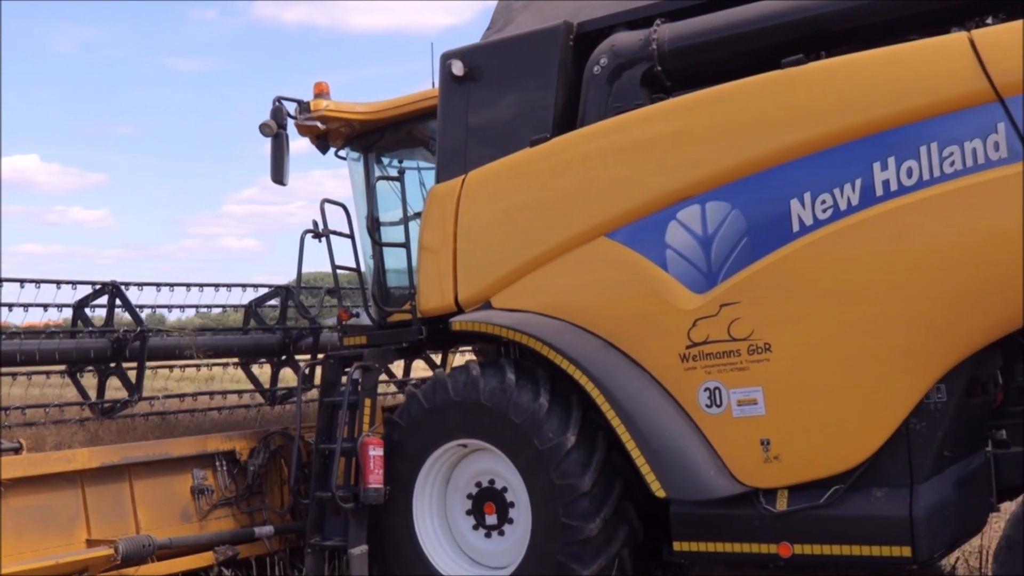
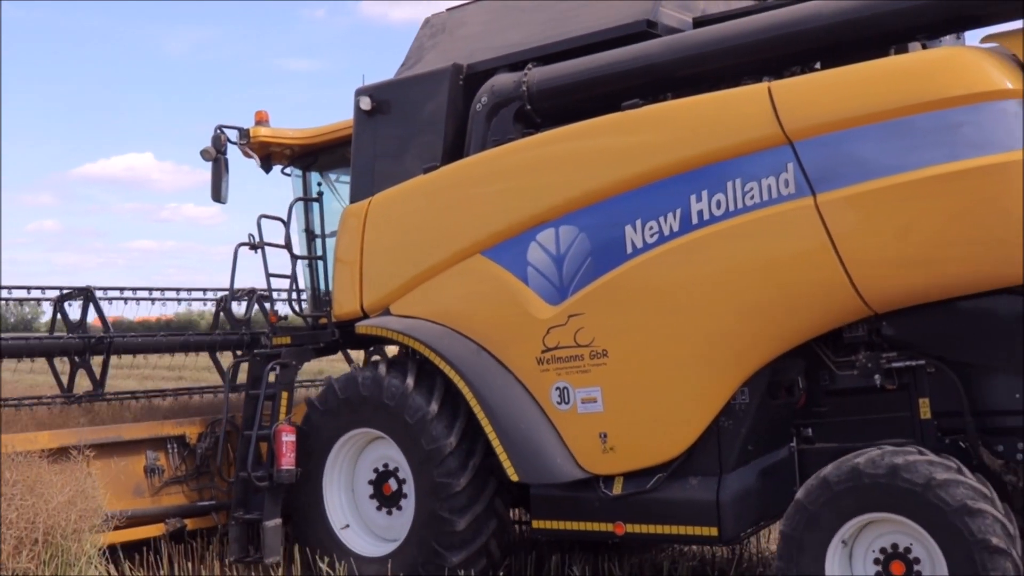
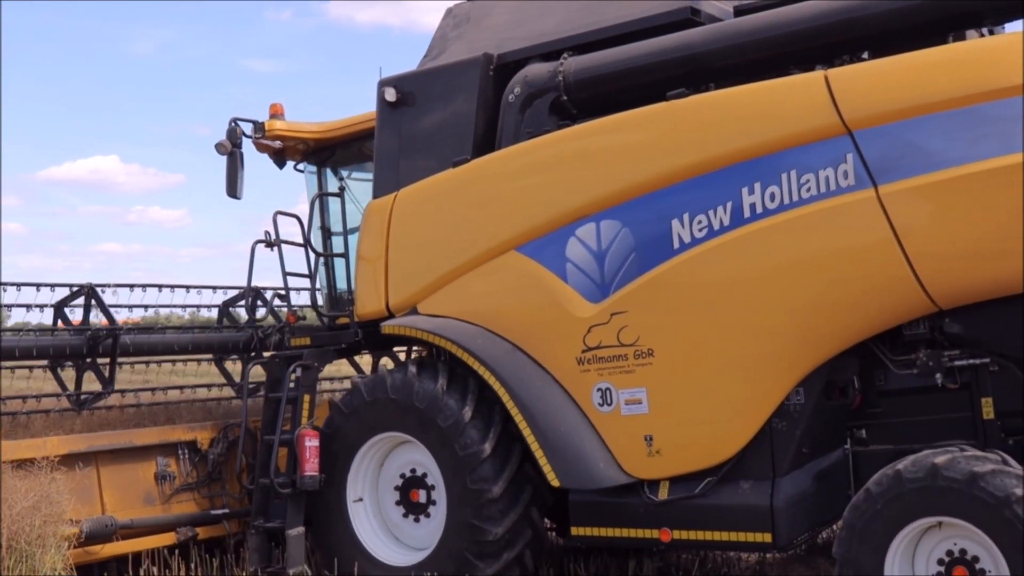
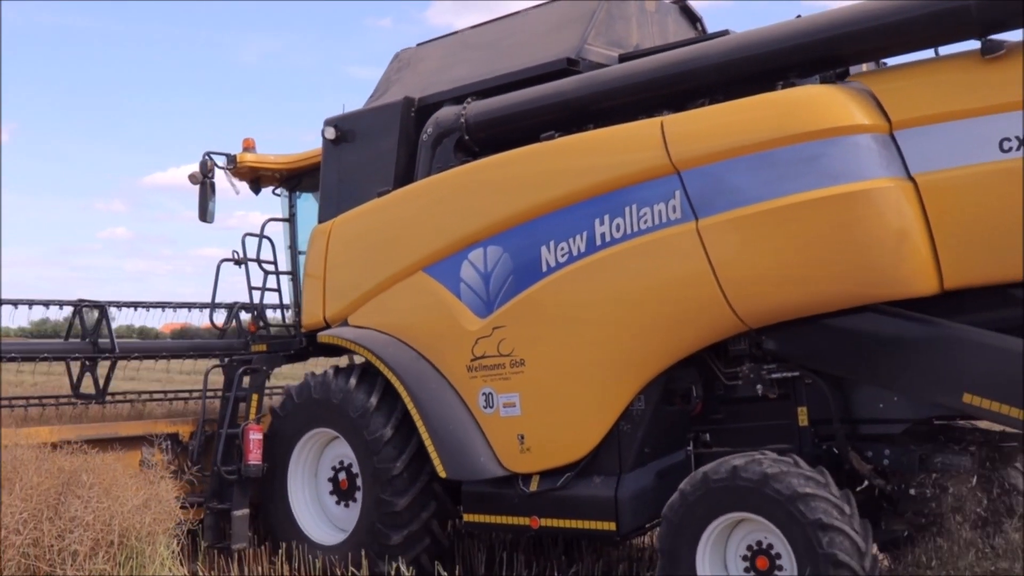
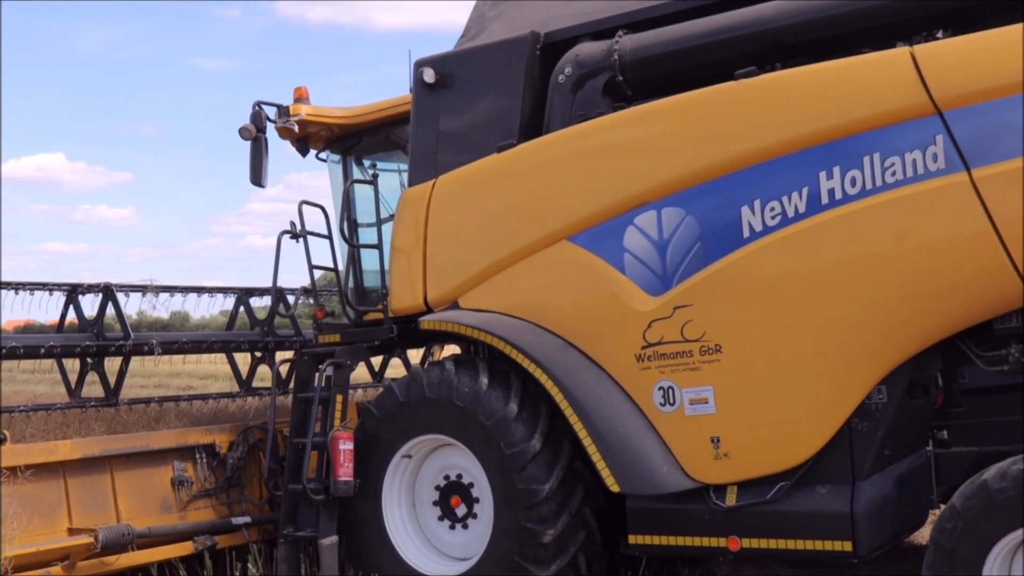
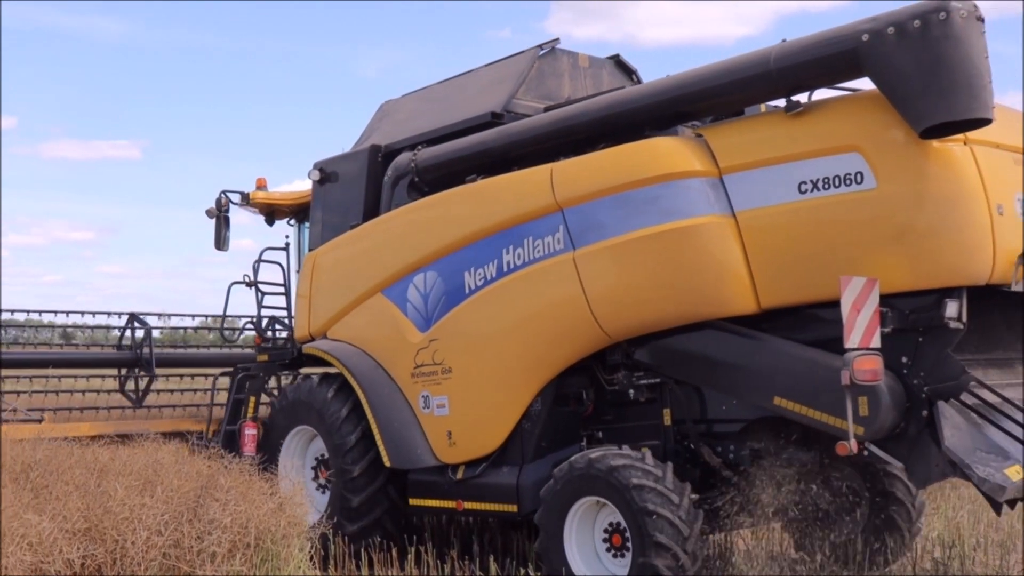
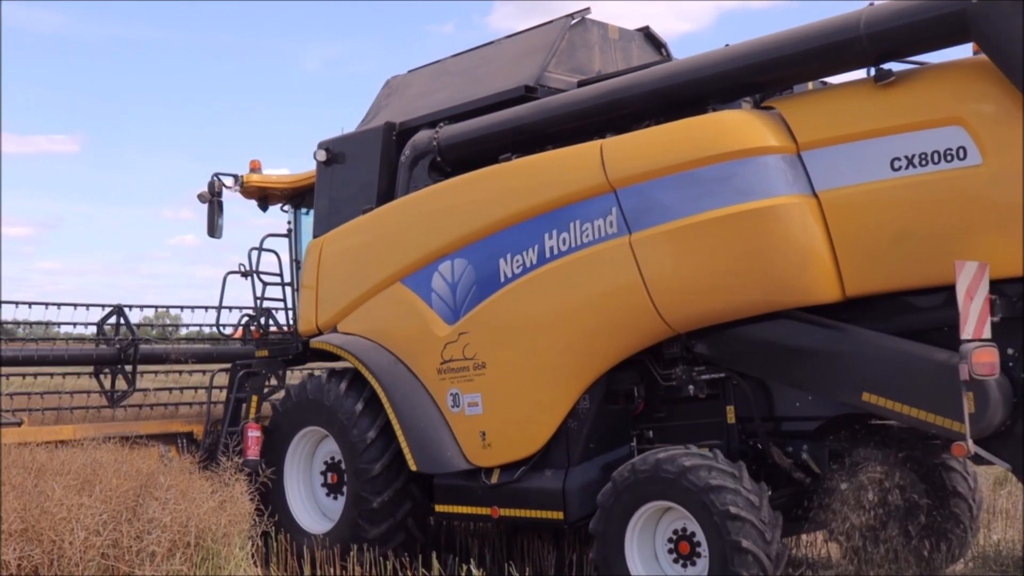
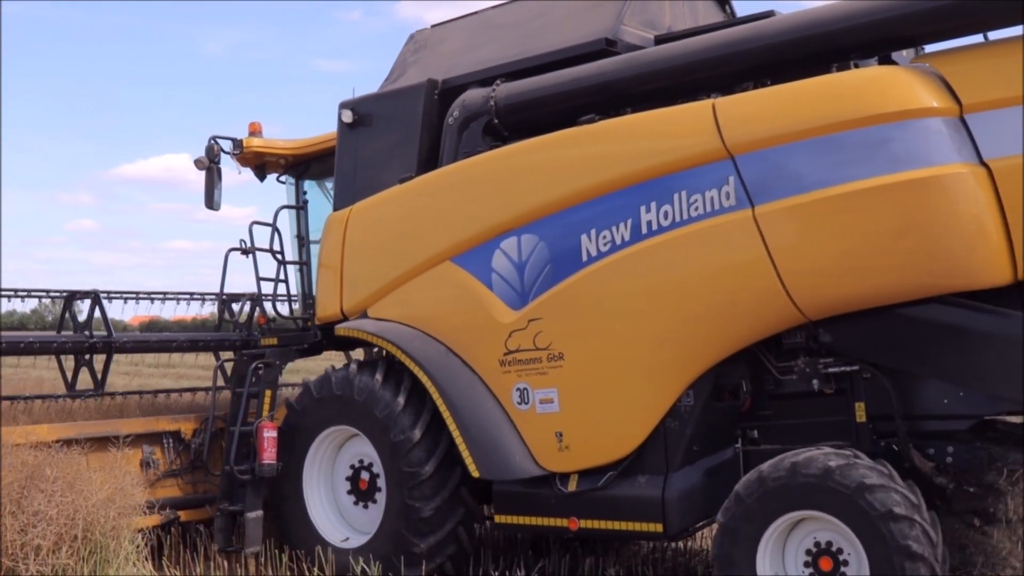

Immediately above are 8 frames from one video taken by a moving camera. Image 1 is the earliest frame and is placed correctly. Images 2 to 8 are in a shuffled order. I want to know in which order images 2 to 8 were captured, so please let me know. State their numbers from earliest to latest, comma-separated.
5, 3, 2, 8, 4, 7, 6
